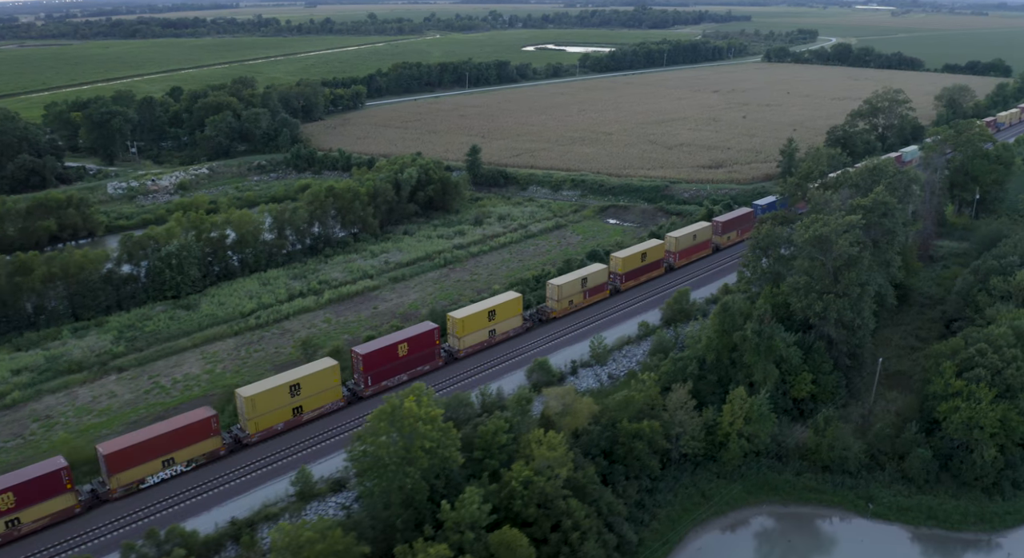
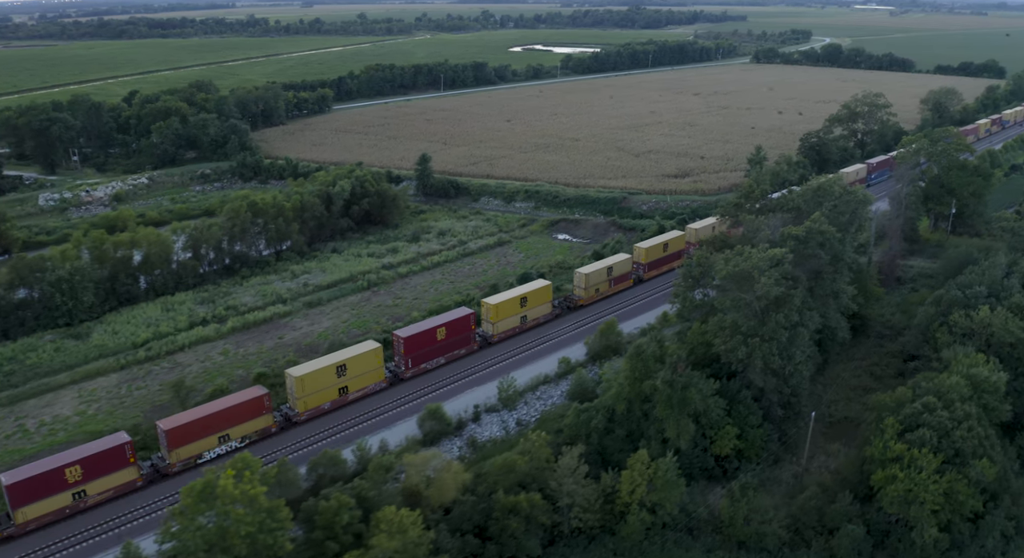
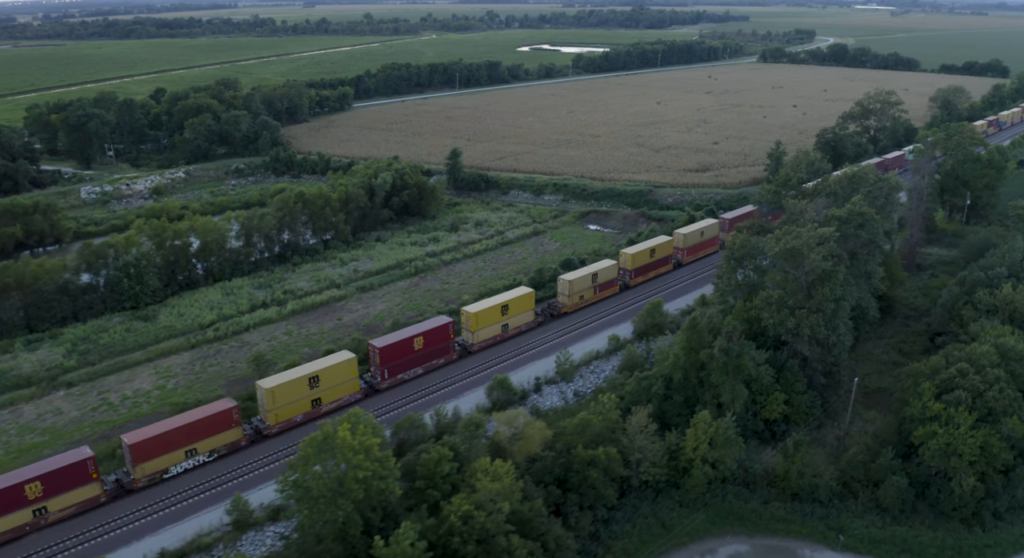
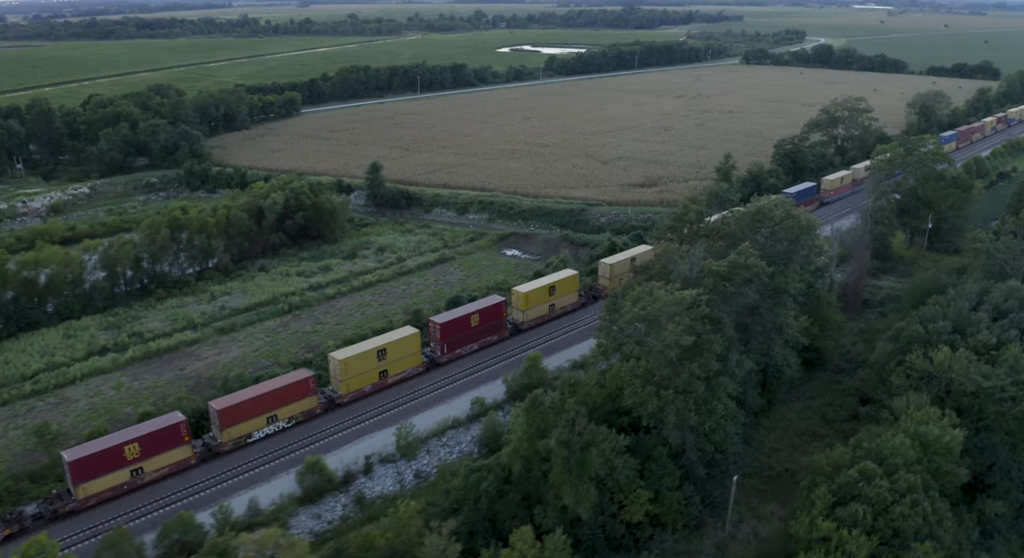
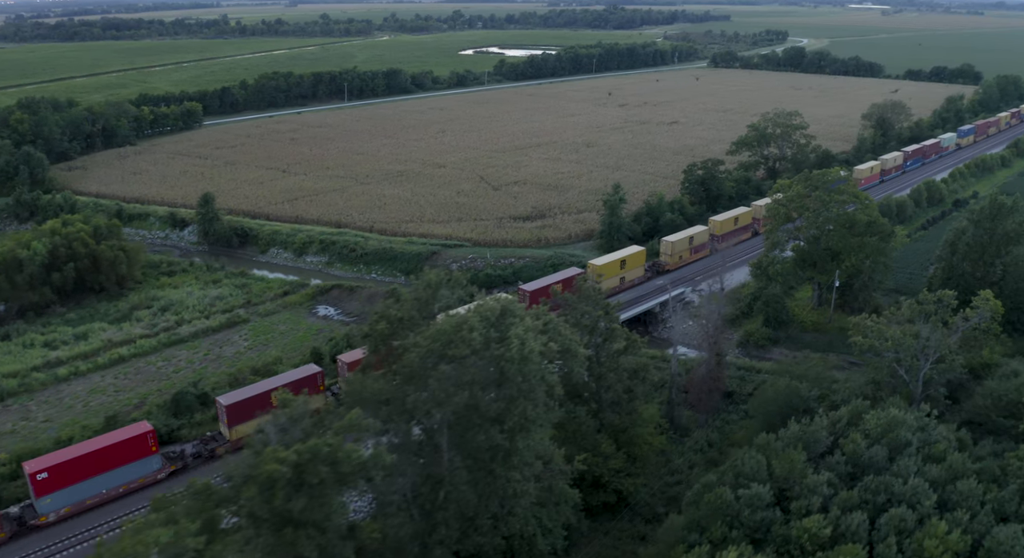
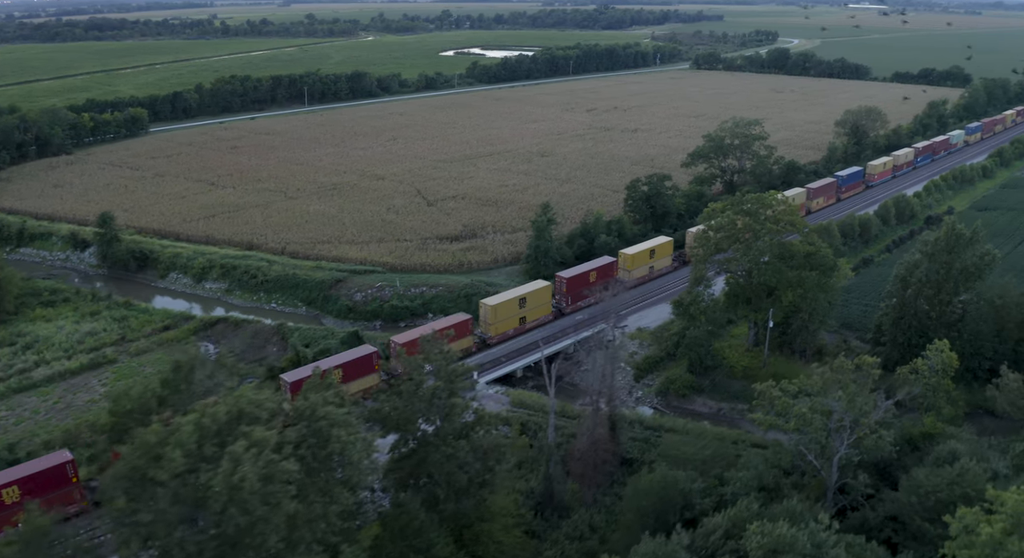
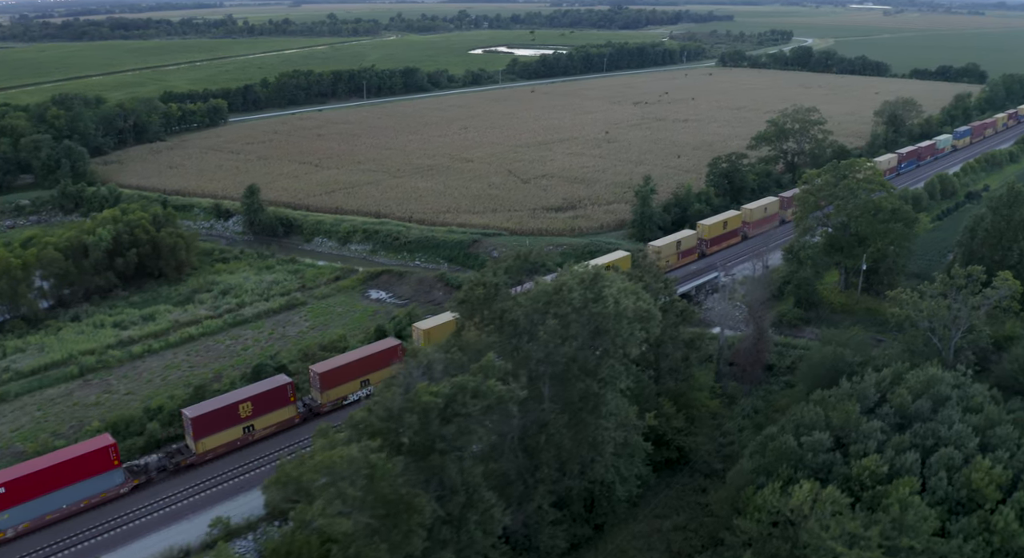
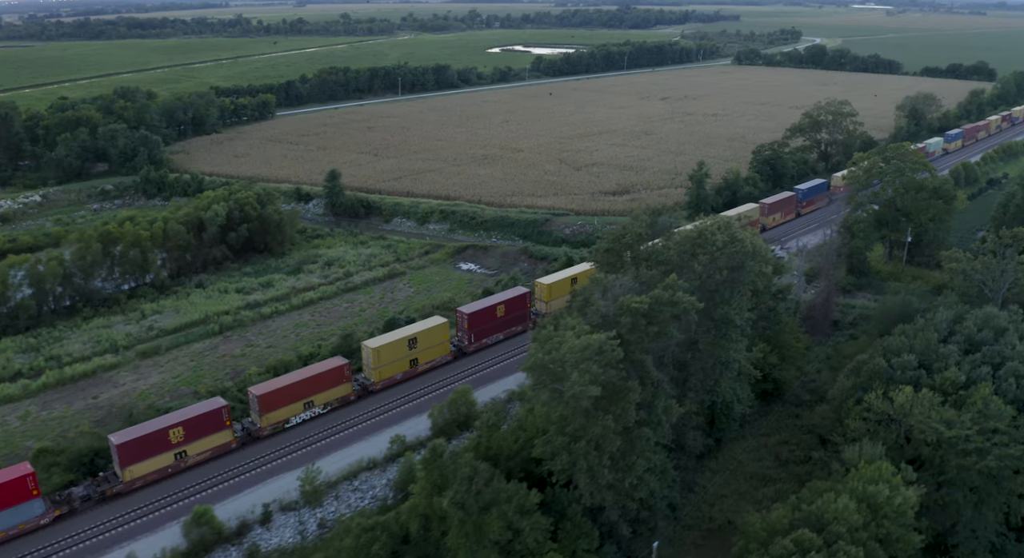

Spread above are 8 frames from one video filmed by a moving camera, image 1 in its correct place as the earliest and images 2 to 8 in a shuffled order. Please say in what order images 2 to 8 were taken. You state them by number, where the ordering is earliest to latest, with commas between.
3, 2, 4, 8, 7, 5, 6
